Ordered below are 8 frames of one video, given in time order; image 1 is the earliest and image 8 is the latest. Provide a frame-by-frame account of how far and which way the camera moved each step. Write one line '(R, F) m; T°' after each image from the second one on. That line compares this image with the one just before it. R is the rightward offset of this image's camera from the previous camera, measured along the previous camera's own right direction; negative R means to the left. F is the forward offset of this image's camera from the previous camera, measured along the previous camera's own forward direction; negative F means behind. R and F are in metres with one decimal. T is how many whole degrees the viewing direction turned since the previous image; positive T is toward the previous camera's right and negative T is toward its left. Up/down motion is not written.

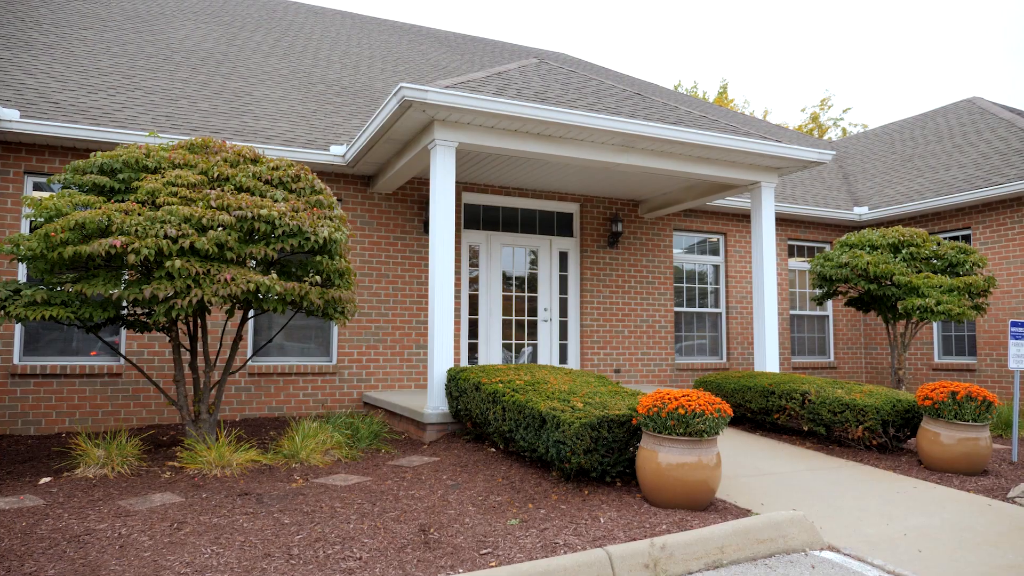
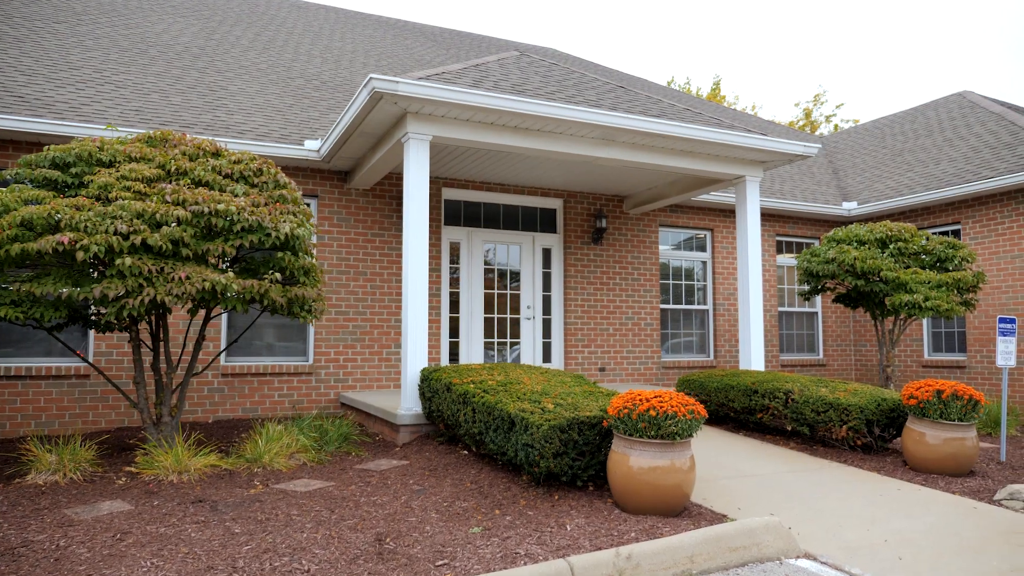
(+0.2, +0.2) m; 0°
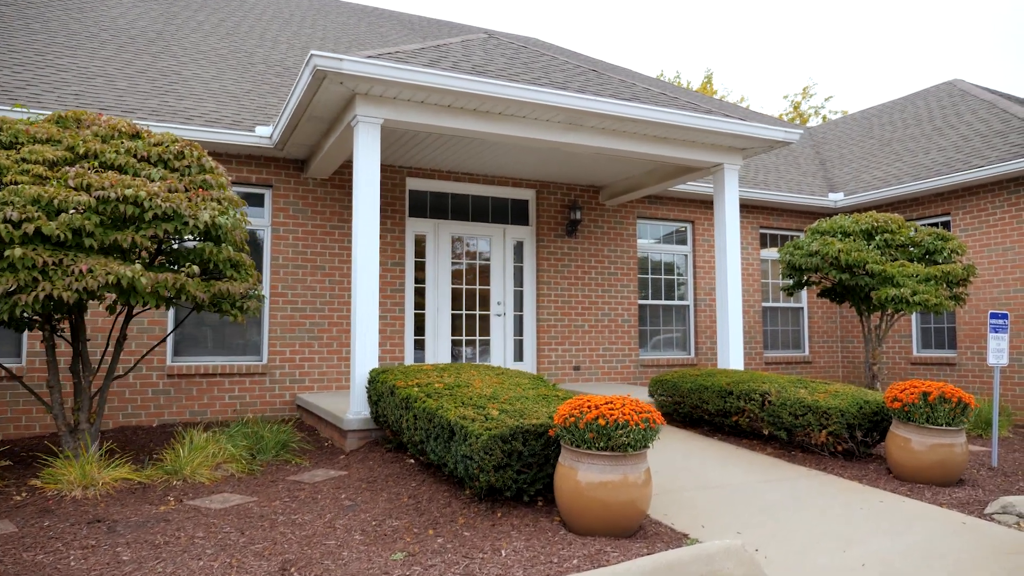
(+0.3, +0.4) m; 0°
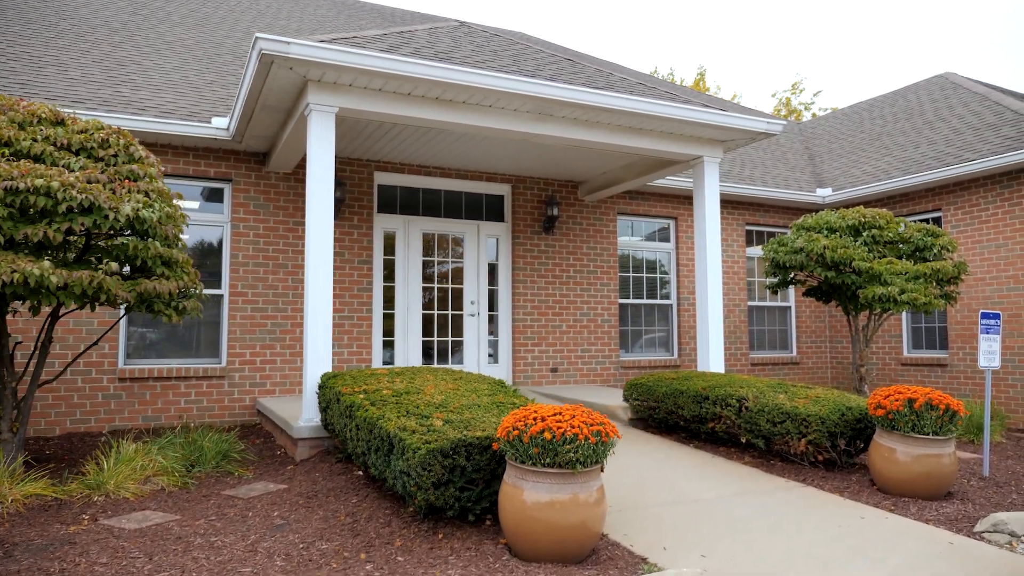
(+0.3, +0.3) m; 0°
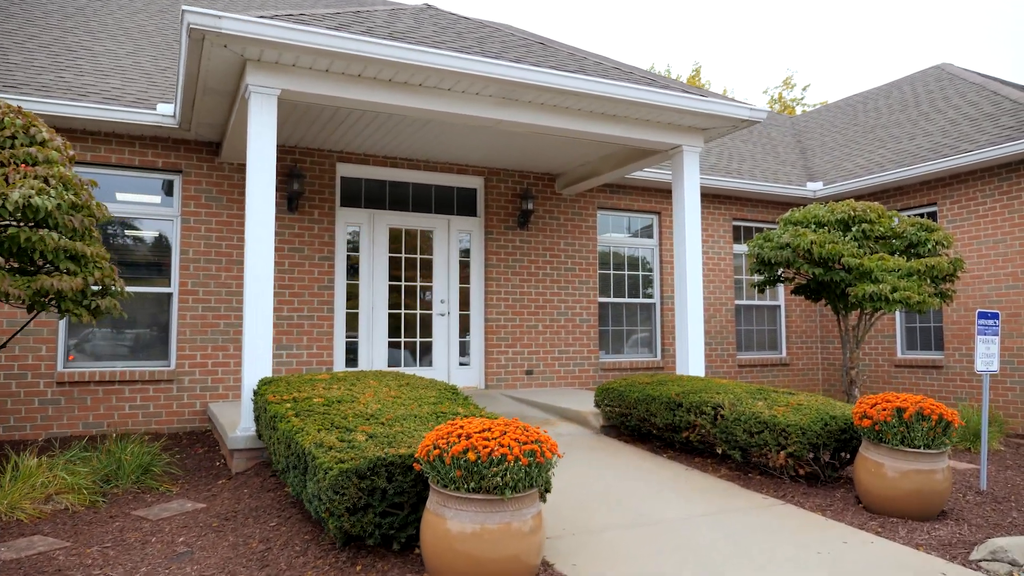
(+0.3, +0.4) m; 0°
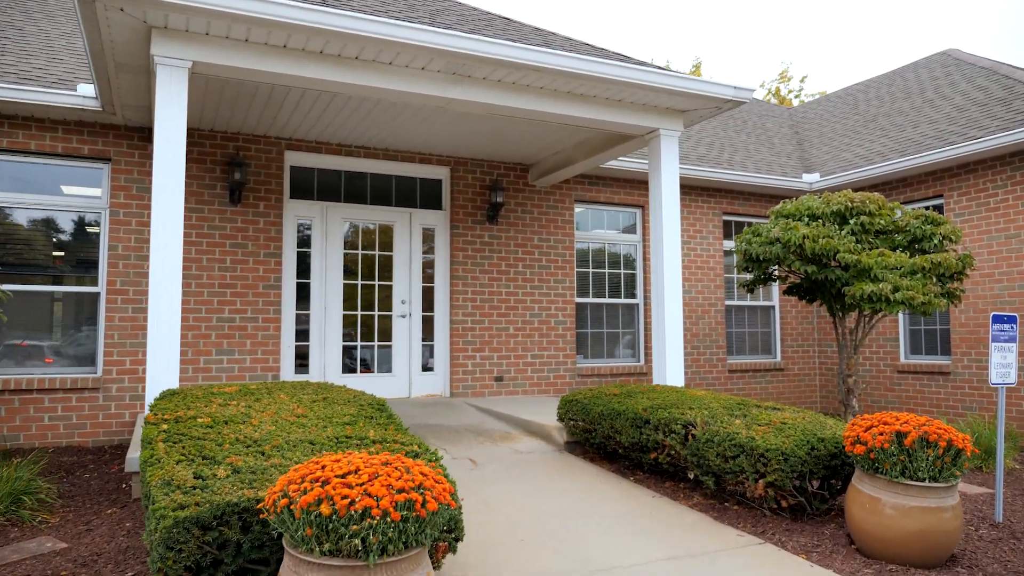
(+0.4, +0.6) m; 0°
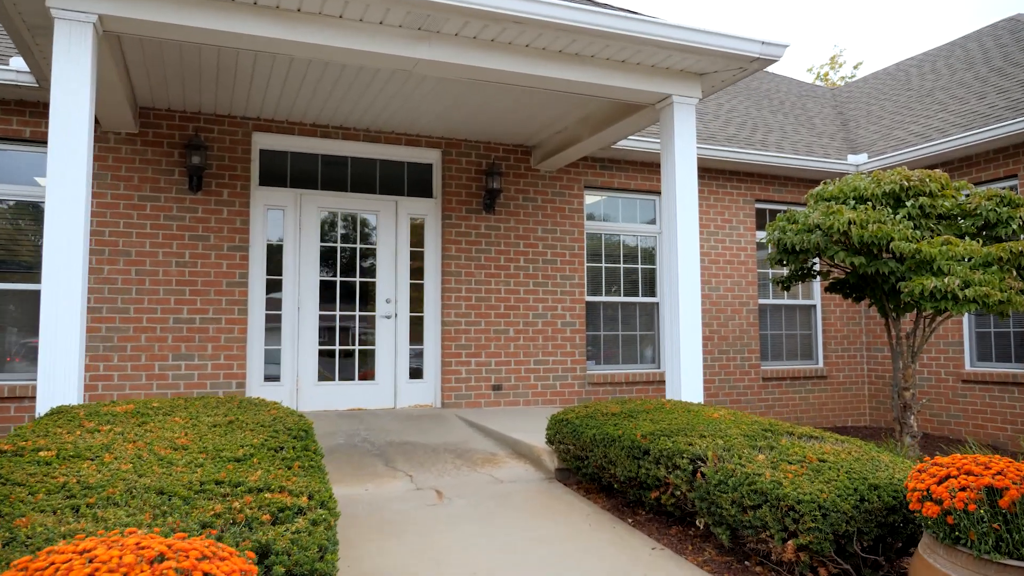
(+0.4, +0.9) m; -3°
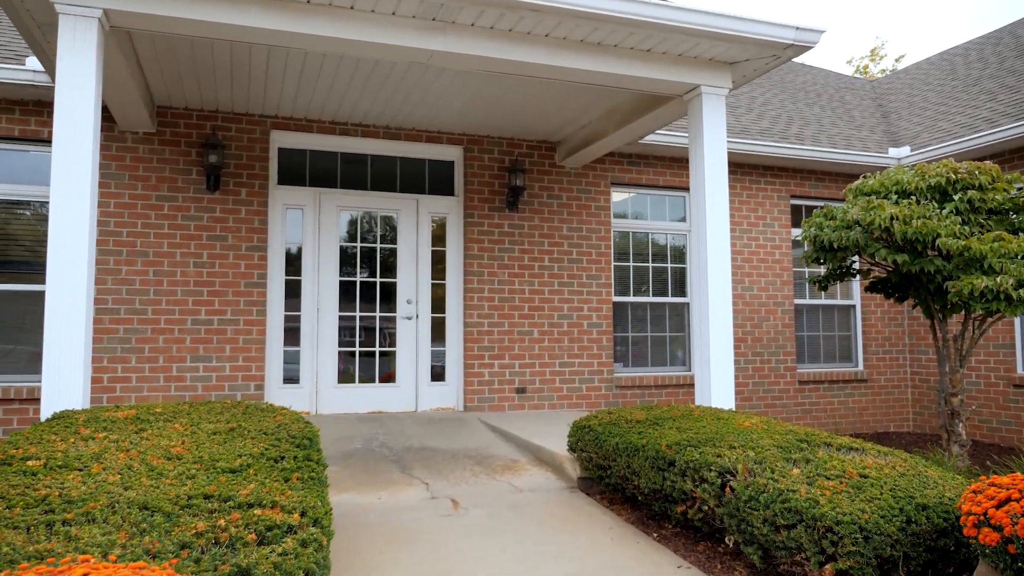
(+0.1, +0.2) m; -3°
